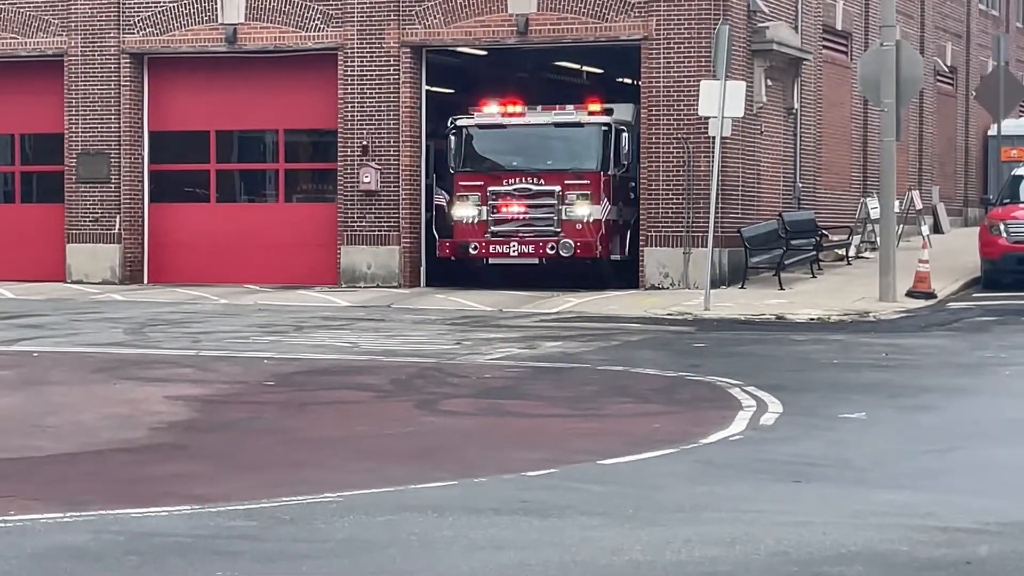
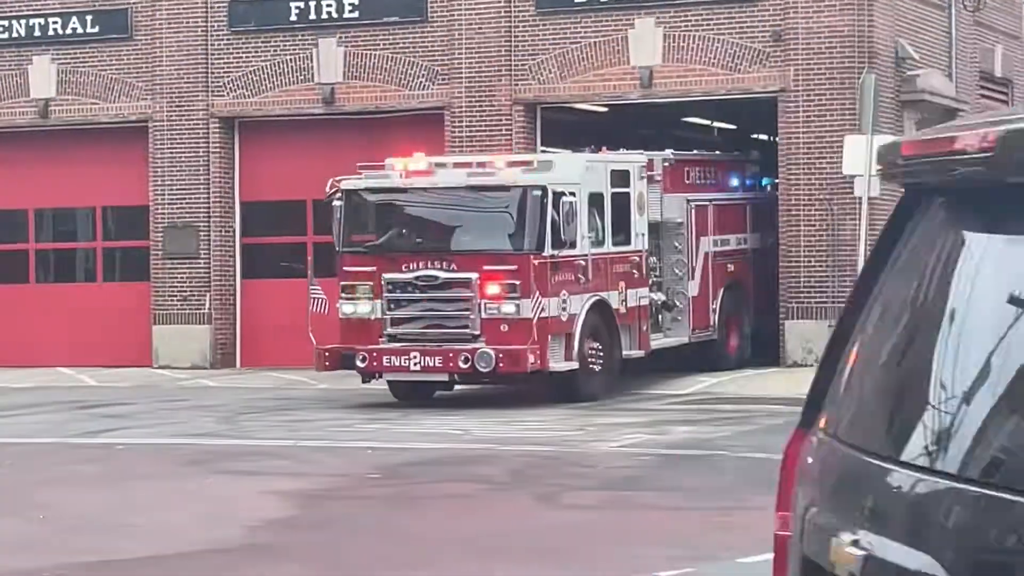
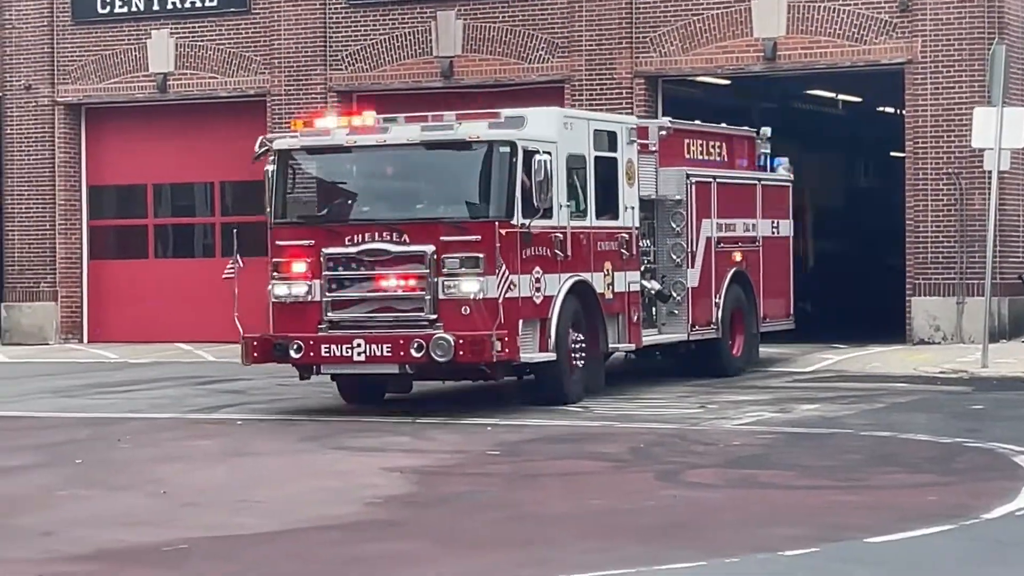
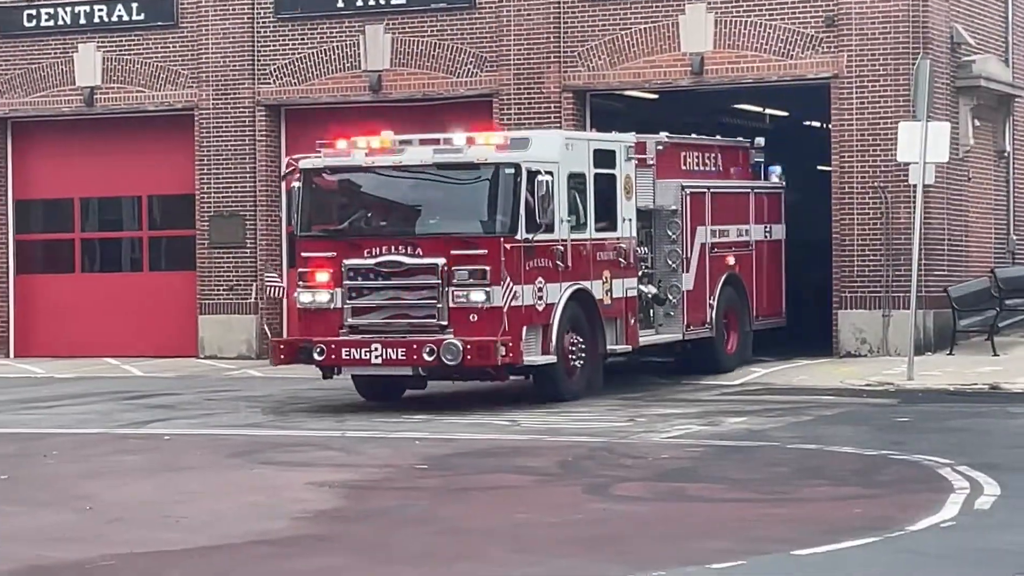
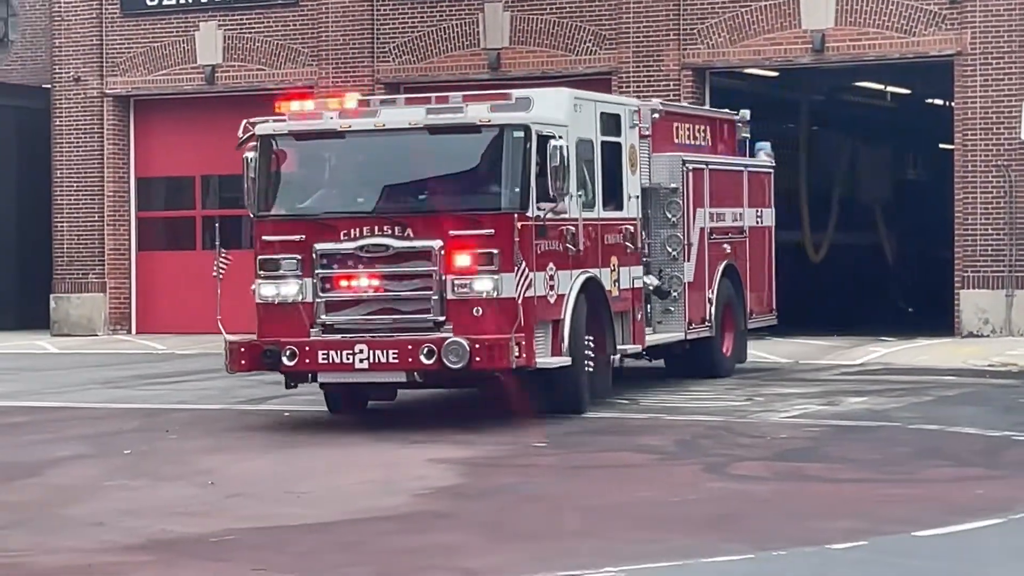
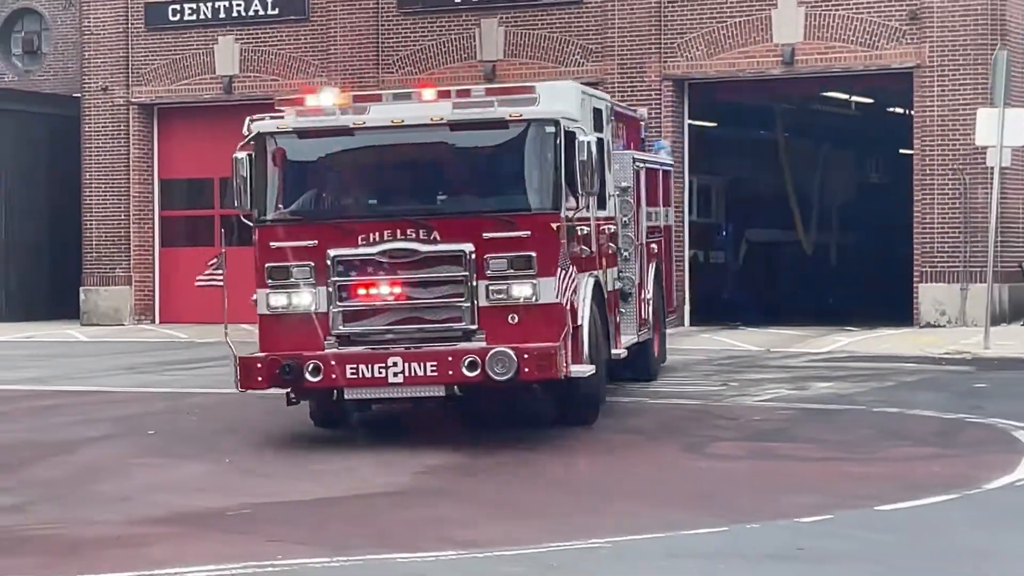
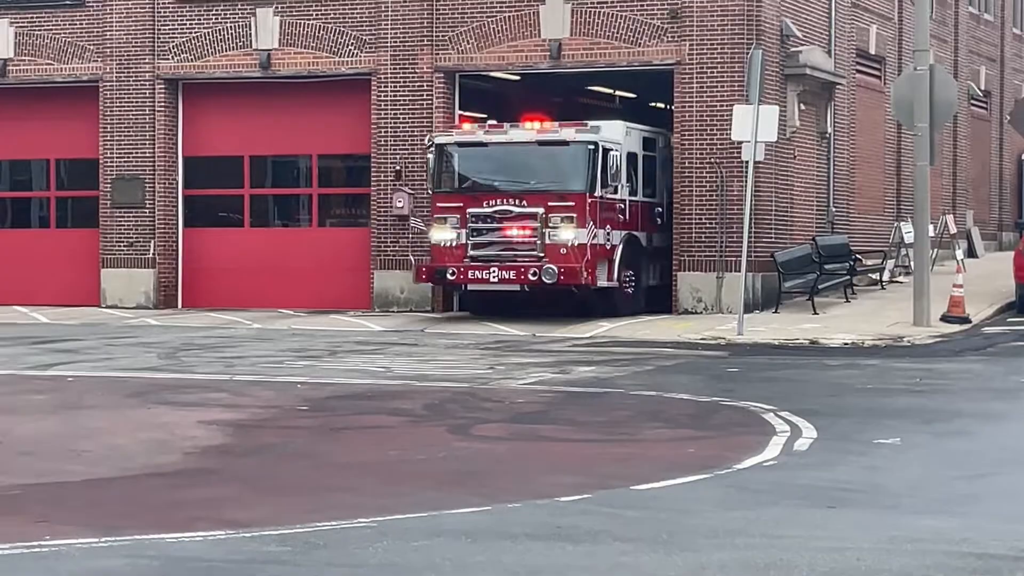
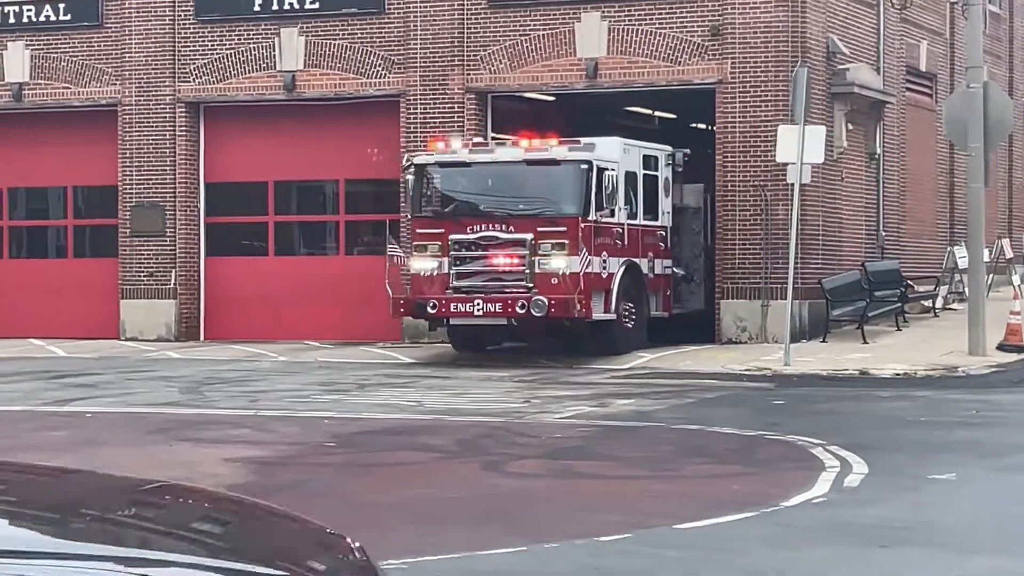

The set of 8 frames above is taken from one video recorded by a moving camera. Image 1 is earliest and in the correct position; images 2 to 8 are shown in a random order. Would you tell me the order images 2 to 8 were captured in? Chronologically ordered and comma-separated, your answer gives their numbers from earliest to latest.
7, 8, 2, 4, 3, 5, 6
